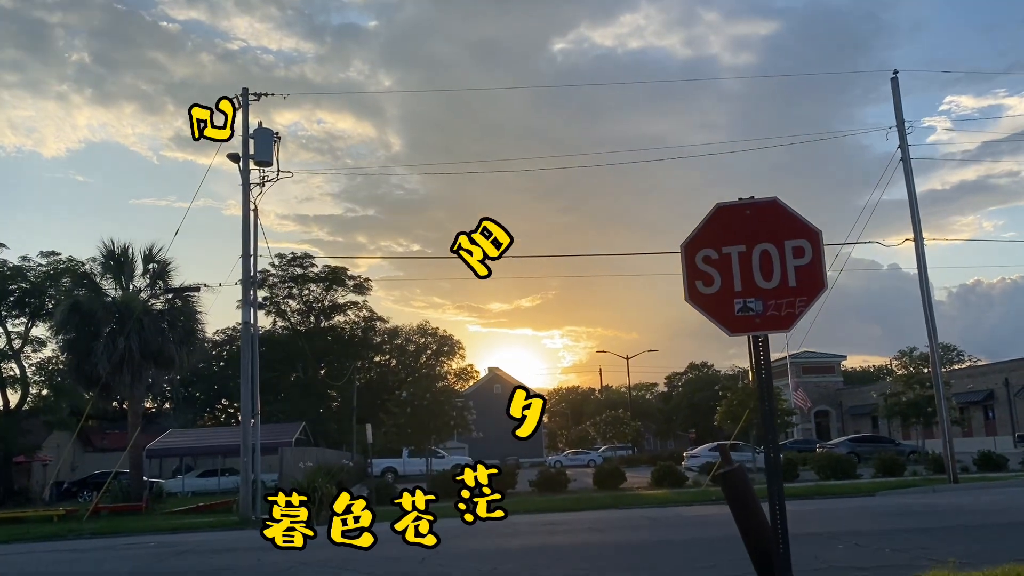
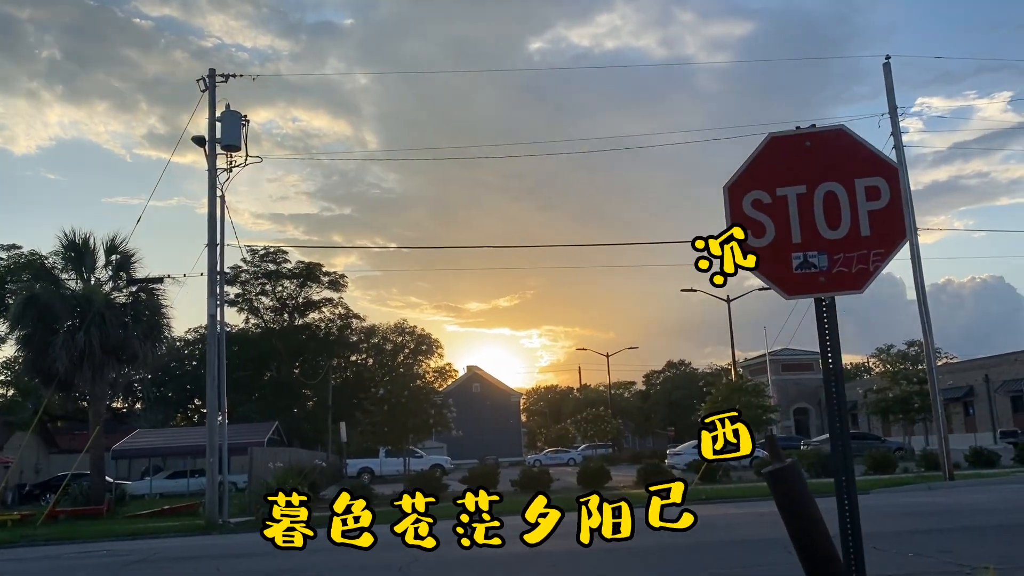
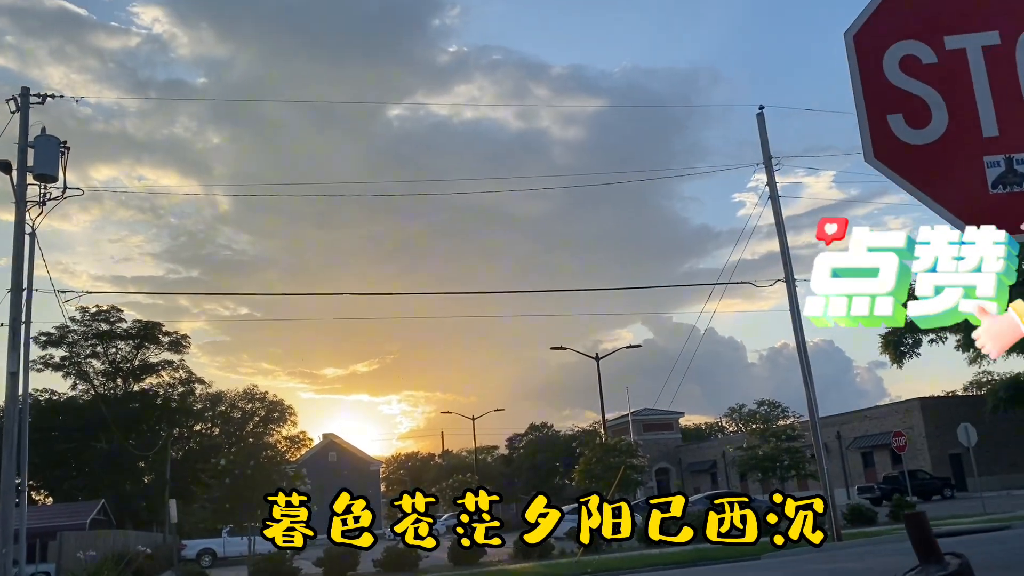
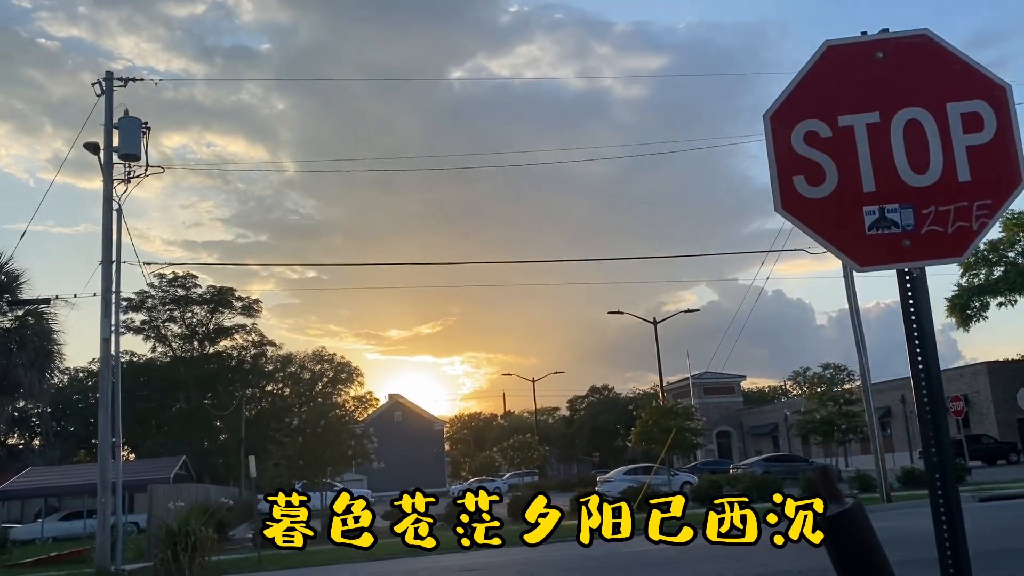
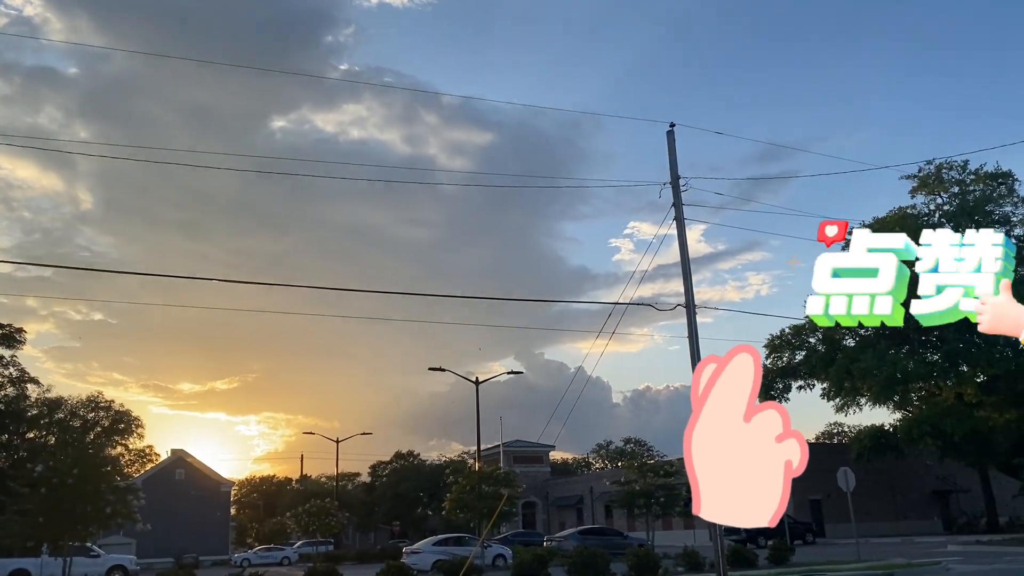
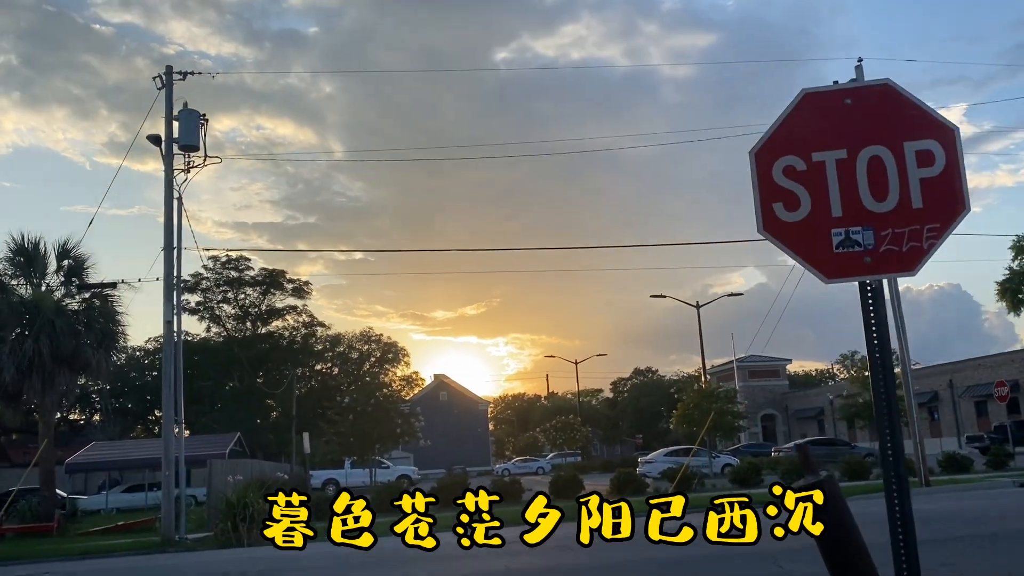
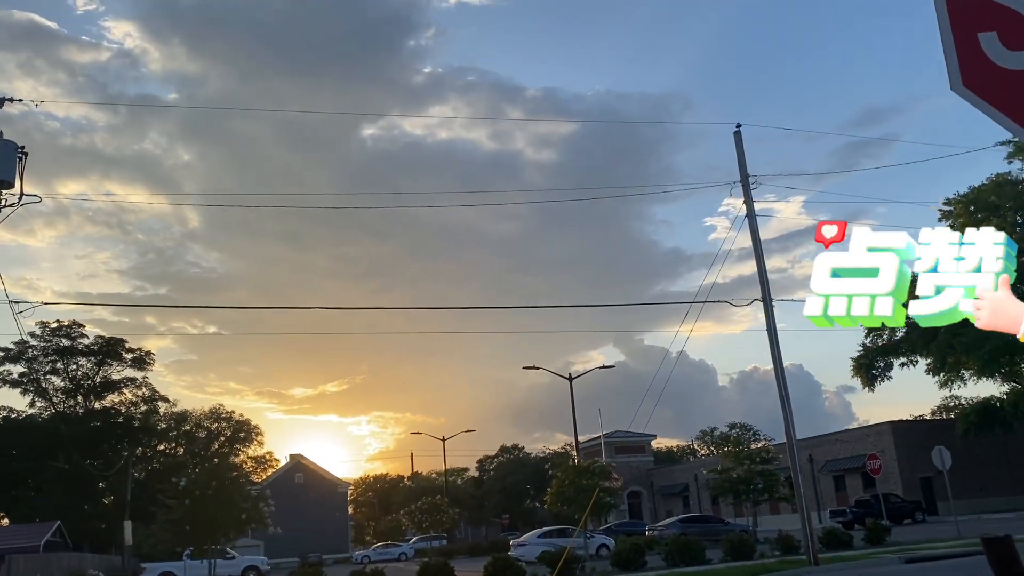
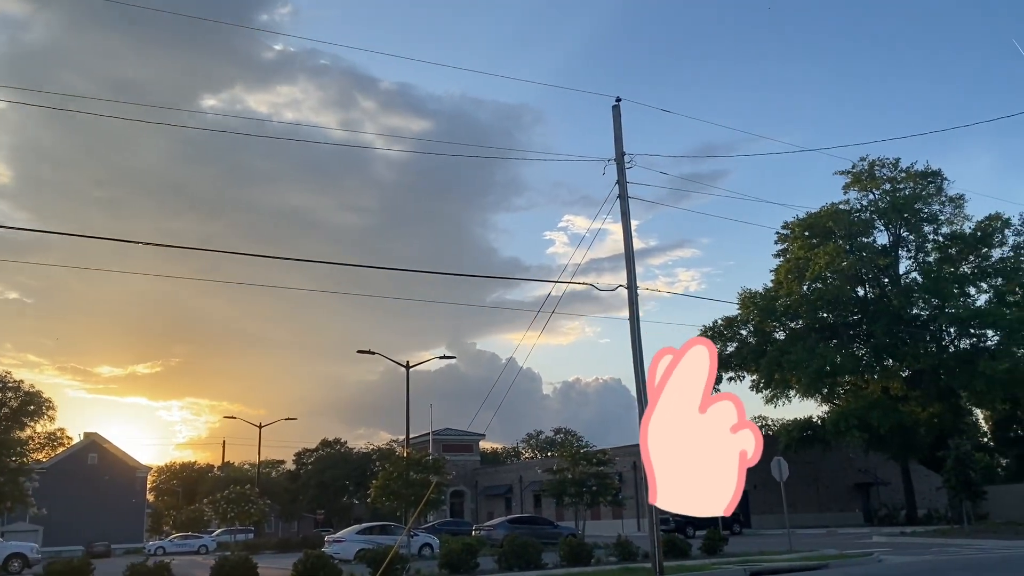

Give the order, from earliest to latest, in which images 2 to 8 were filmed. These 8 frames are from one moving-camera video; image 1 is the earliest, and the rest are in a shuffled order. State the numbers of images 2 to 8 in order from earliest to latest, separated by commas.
2, 6, 4, 3, 7, 5, 8
